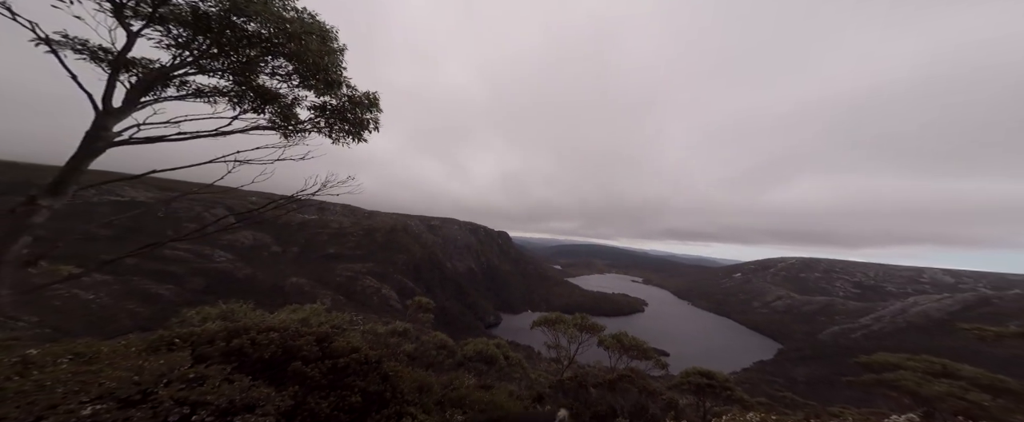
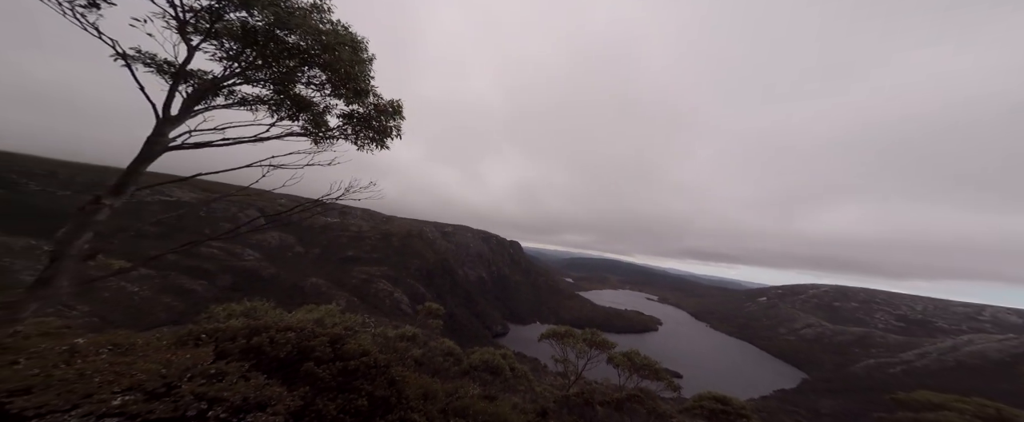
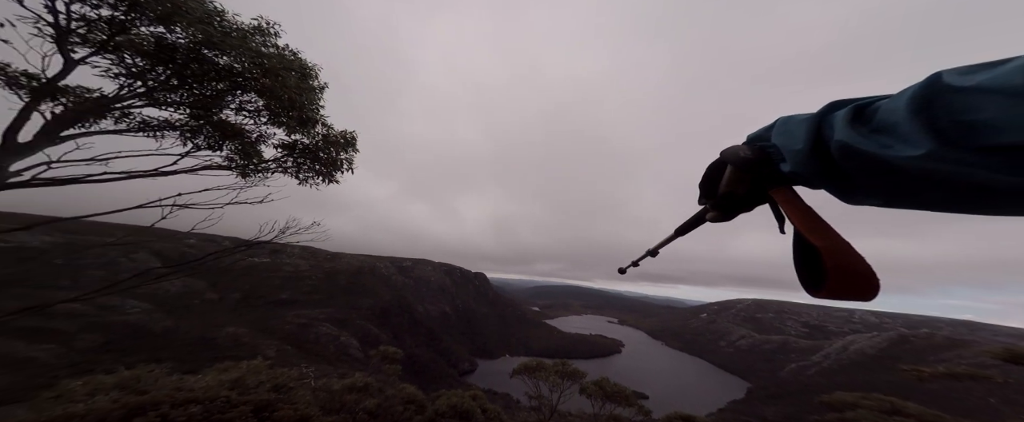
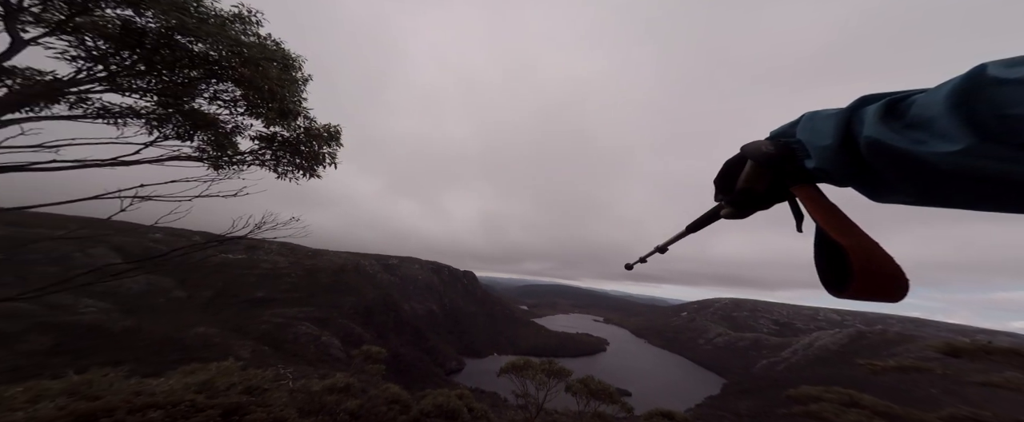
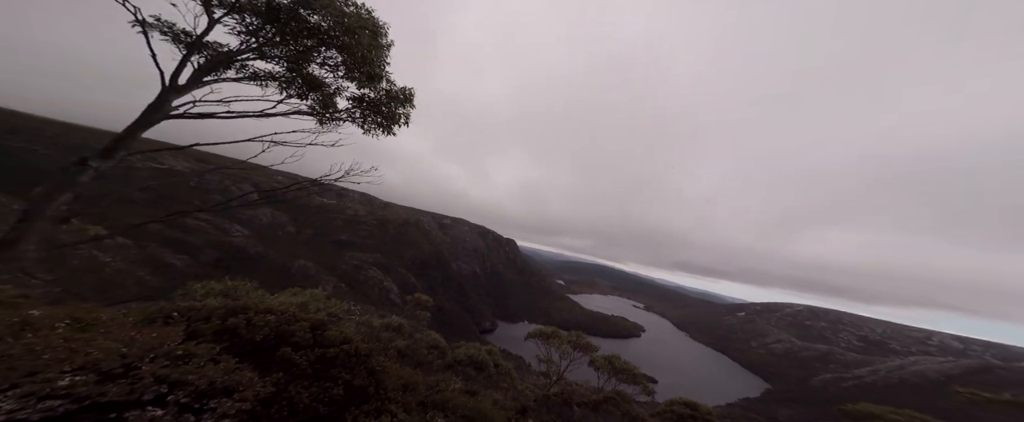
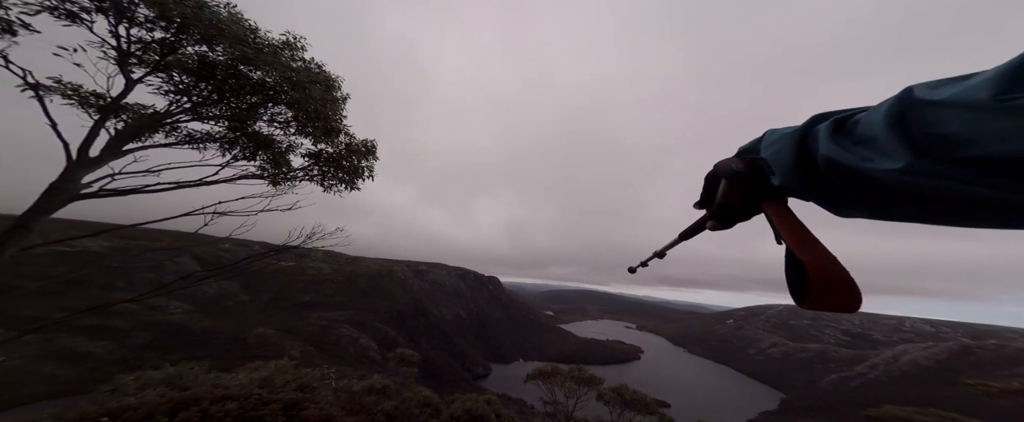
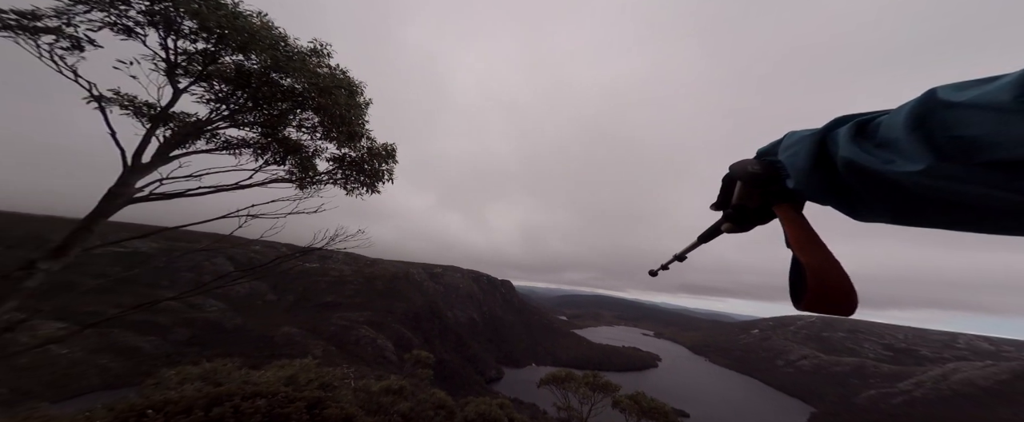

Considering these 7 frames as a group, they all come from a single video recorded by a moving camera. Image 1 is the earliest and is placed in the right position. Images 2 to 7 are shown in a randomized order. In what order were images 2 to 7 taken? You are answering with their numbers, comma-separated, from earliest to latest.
2, 5, 4, 3, 6, 7
